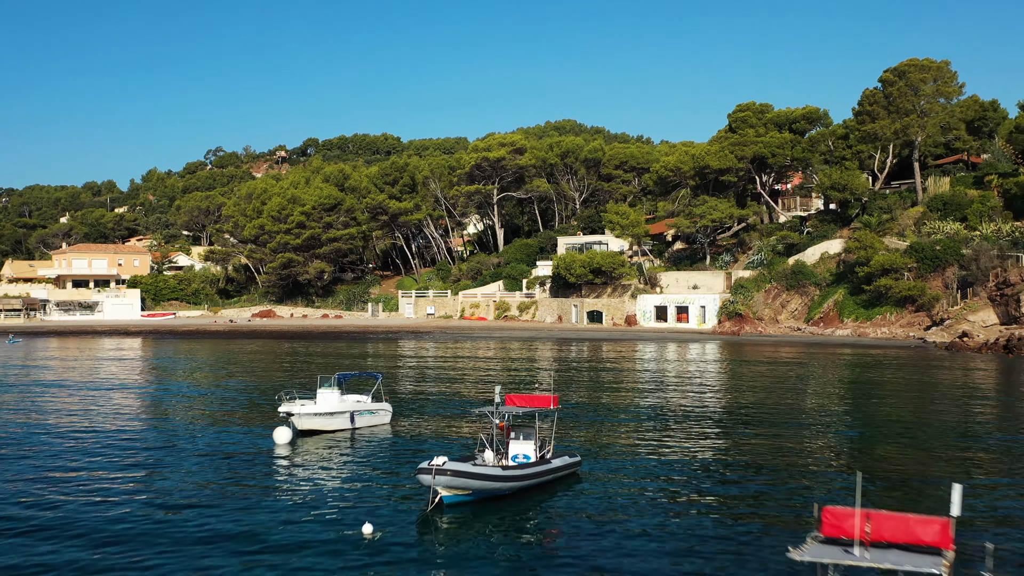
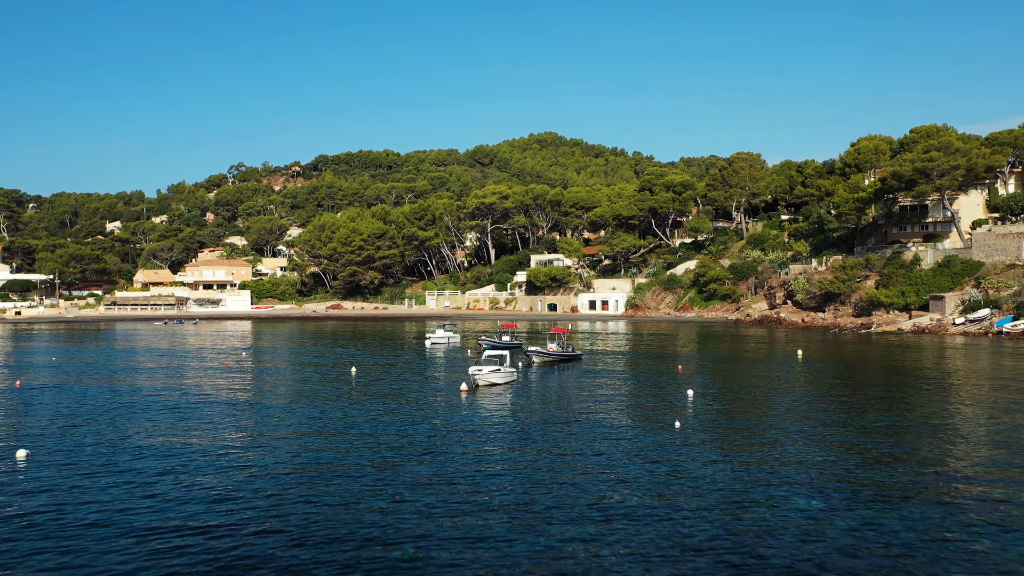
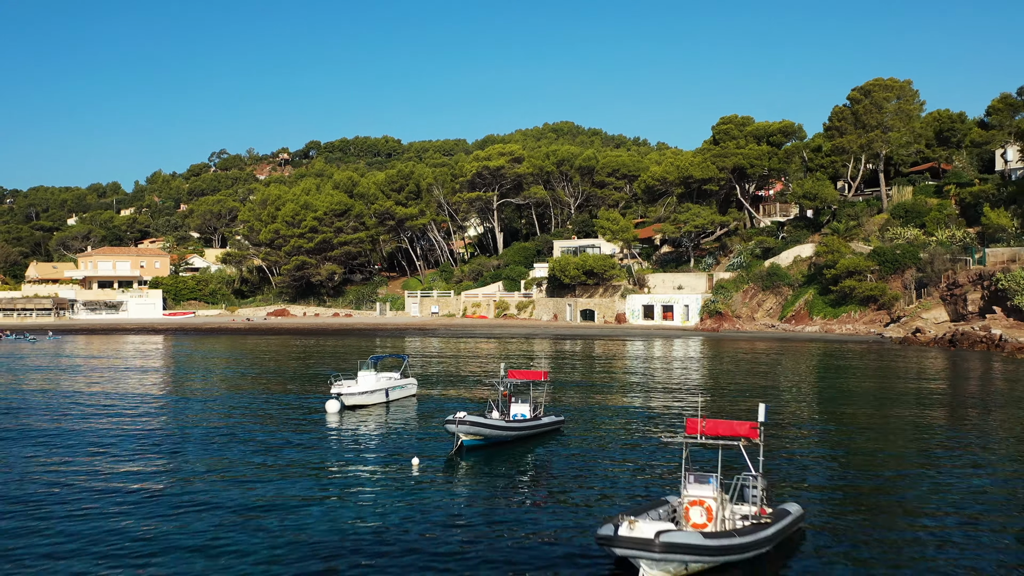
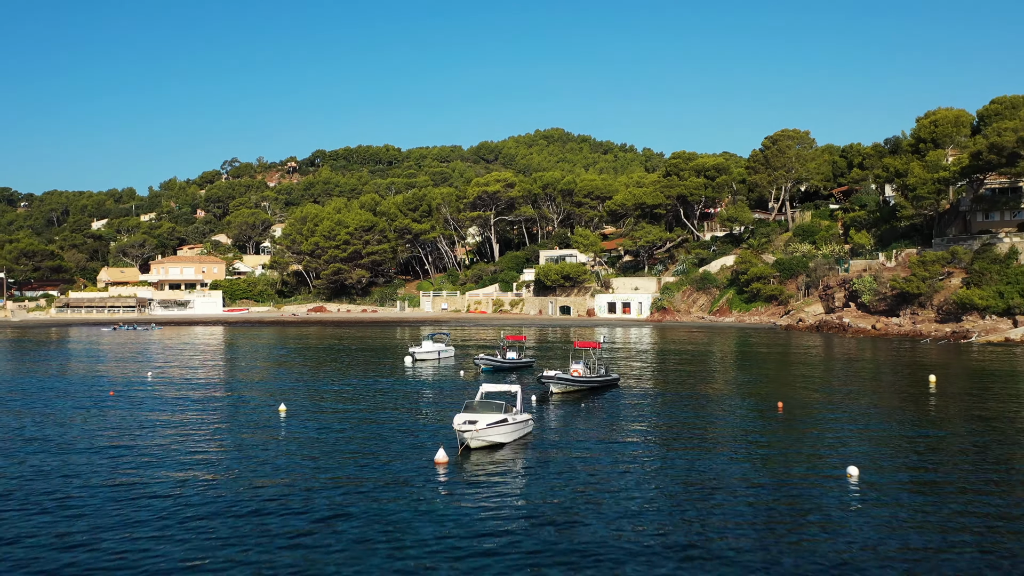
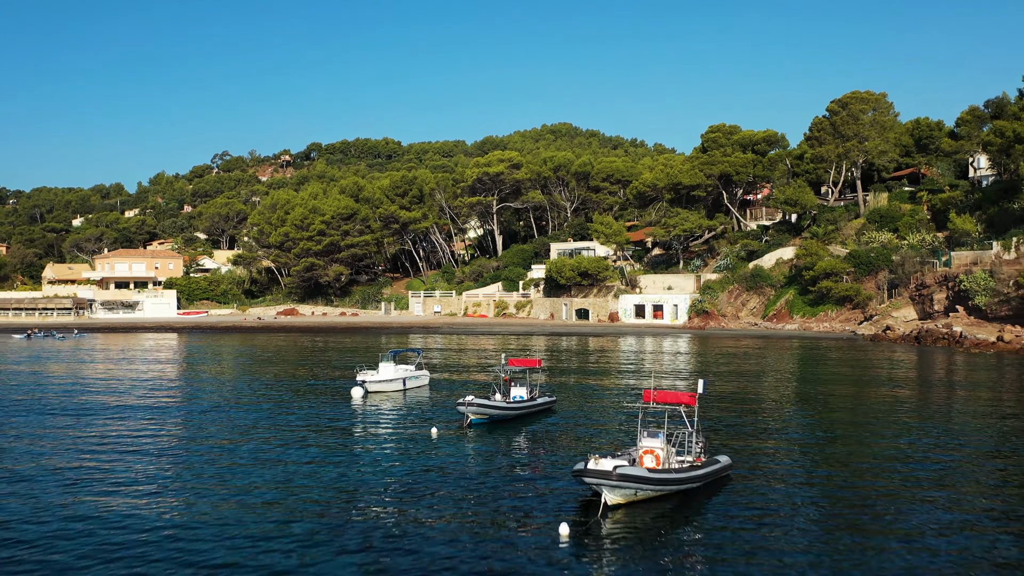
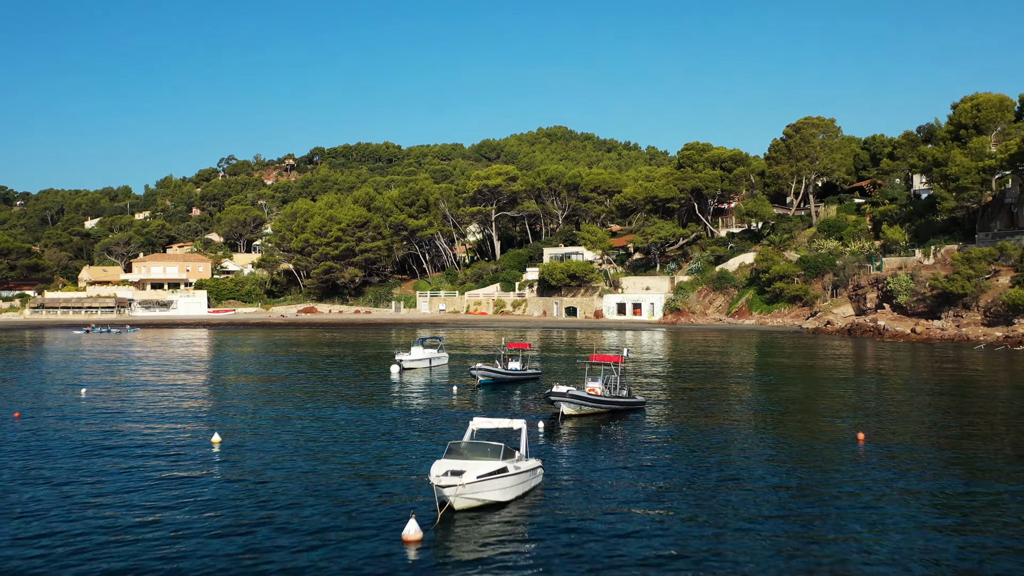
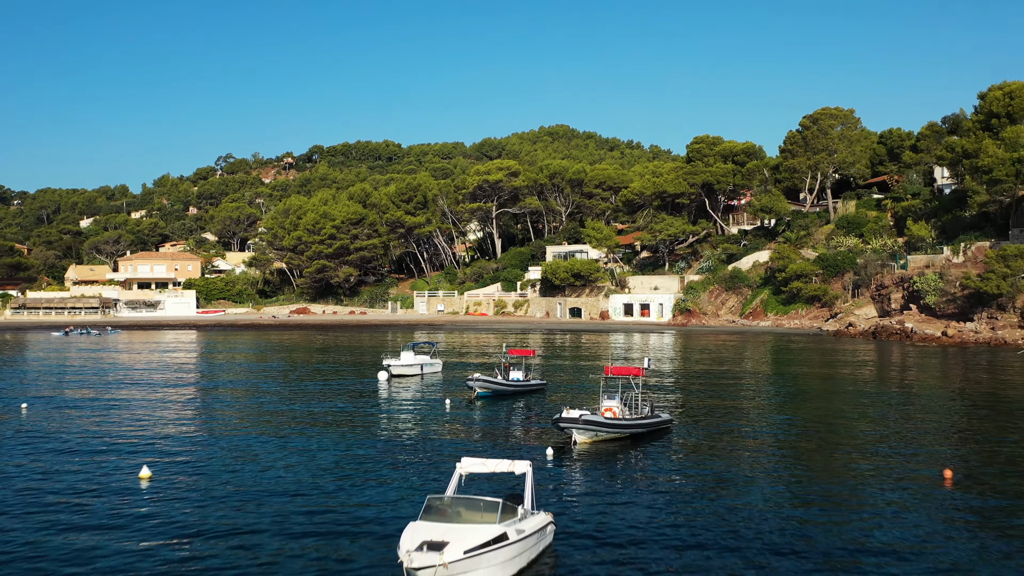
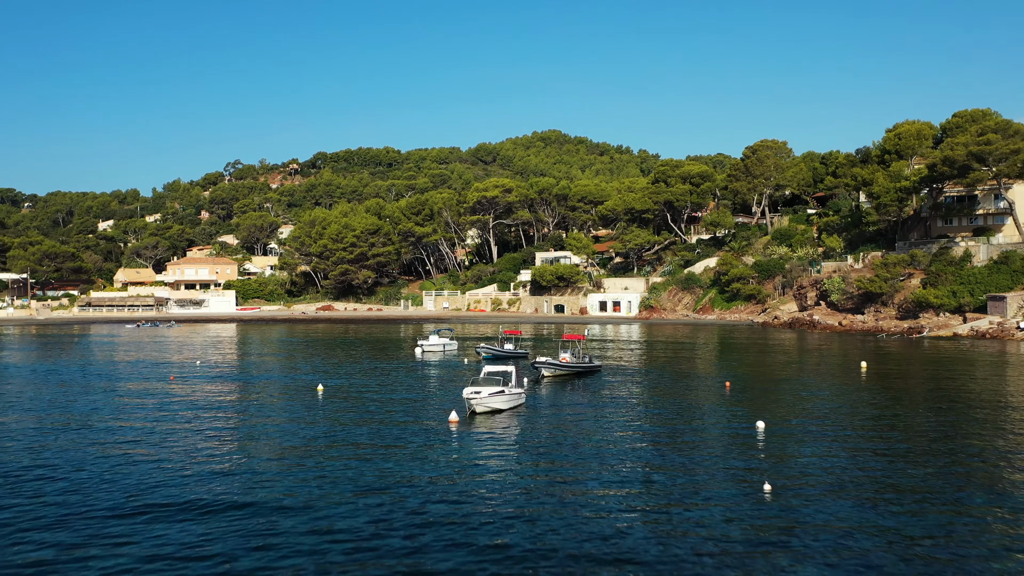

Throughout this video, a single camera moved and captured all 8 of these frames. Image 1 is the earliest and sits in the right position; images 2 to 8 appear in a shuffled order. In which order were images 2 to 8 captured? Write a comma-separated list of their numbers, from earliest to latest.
3, 5, 7, 6, 4, 8, 2
